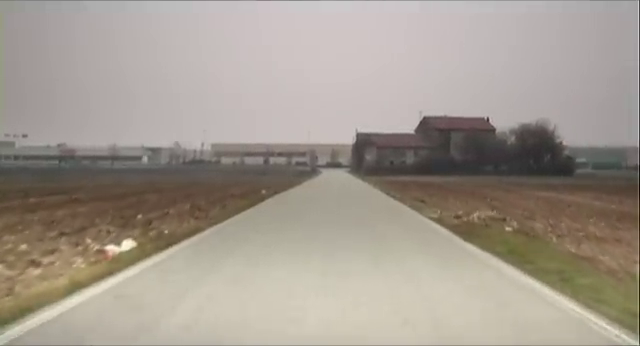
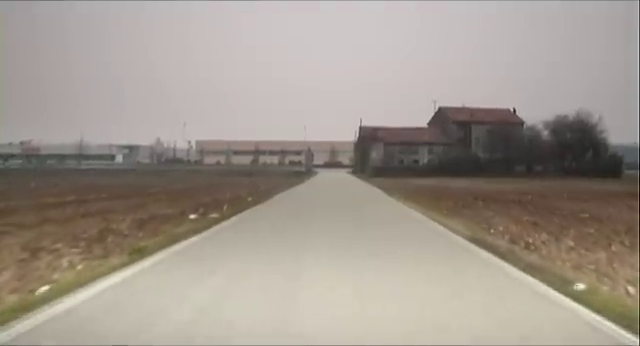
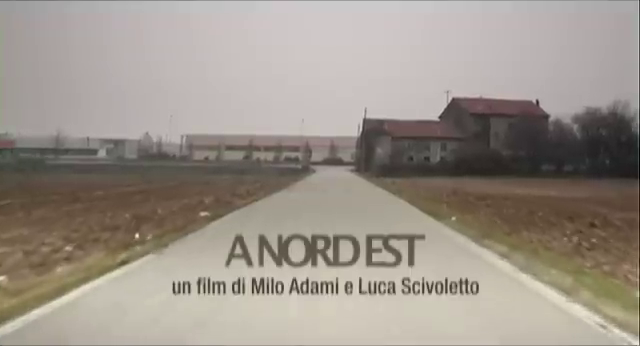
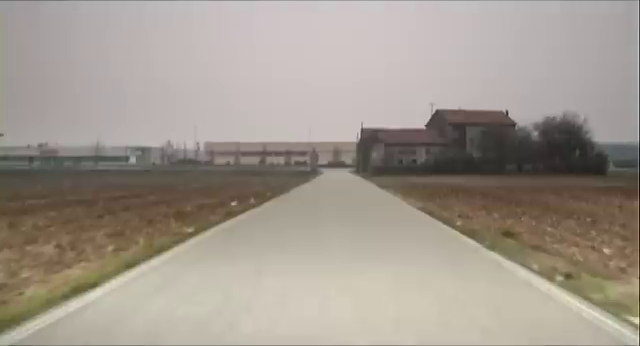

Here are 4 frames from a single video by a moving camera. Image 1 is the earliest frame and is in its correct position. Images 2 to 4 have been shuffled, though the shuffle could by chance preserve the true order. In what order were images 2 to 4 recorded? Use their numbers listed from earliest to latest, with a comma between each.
4, 2, 3
